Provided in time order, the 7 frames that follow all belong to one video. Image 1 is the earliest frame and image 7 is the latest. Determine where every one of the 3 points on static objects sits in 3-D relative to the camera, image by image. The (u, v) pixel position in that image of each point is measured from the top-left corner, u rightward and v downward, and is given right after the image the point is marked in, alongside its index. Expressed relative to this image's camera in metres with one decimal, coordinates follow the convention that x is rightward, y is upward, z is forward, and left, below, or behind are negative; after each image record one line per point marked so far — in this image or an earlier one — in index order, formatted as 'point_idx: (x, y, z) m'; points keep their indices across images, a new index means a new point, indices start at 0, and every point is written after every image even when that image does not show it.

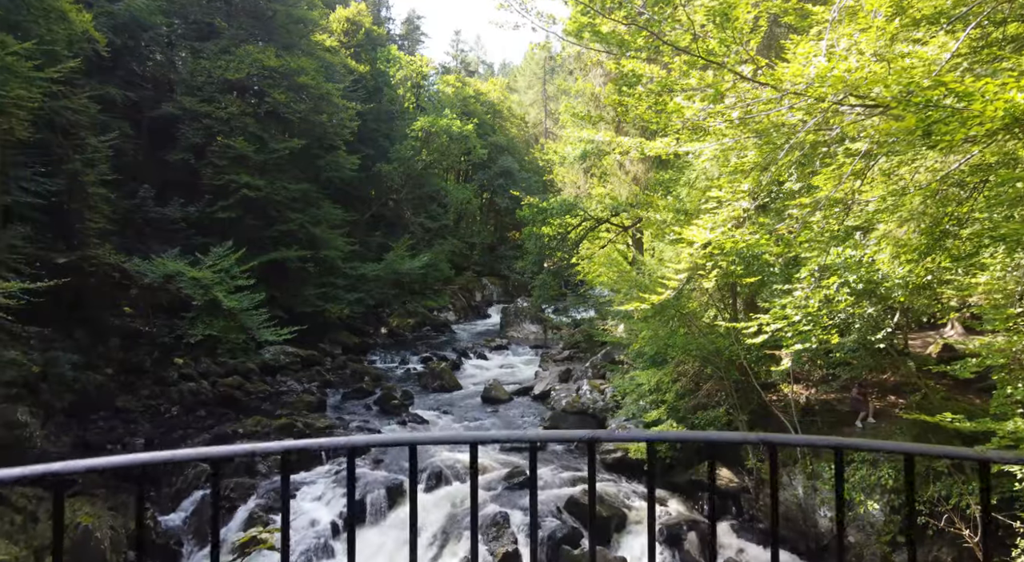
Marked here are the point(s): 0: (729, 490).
0: (+3.4, -3.3, +10.4) m
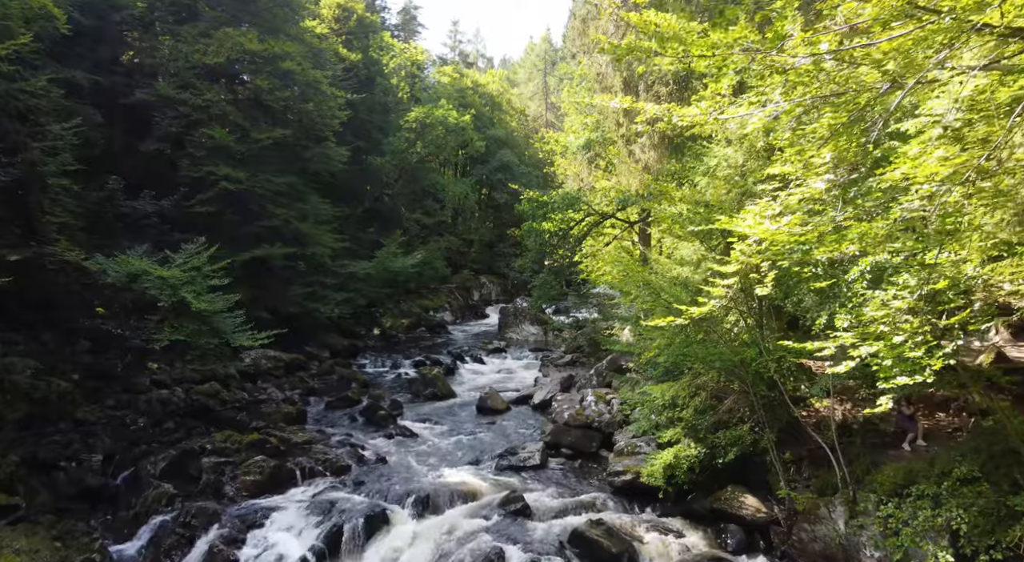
0: (+3.3, -3.3, +9.1) m
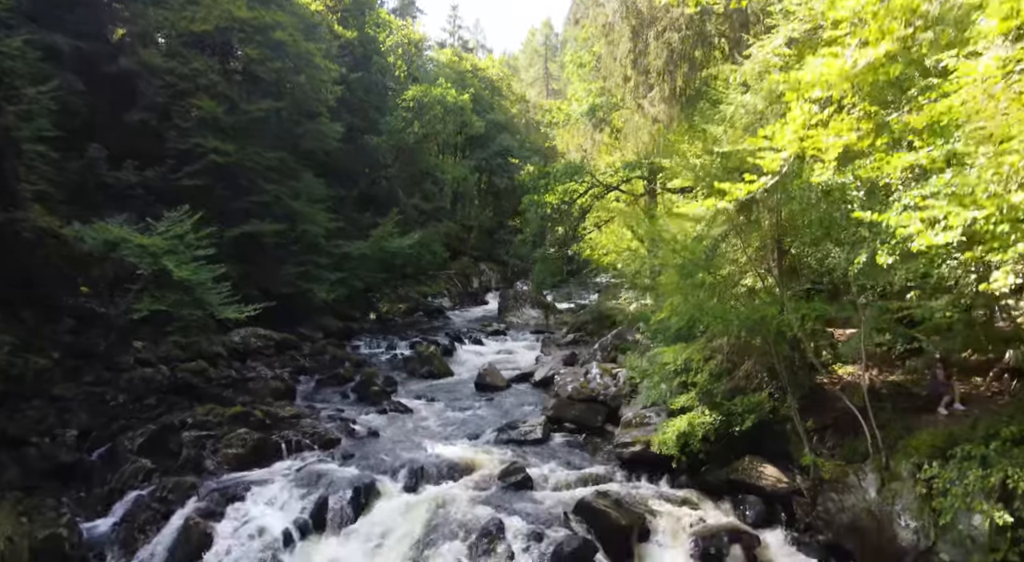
0: (+3.3, -2.7, +8.4) m
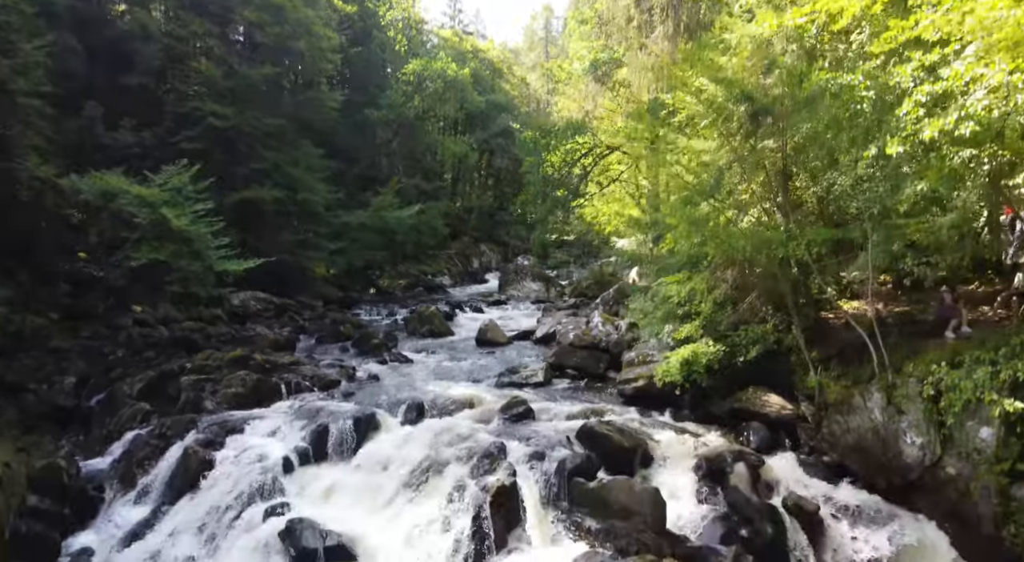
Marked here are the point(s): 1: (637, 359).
0: (+3.4, -1.7, +8.3) m
1: (+2.0, -1.2, +10.5) m
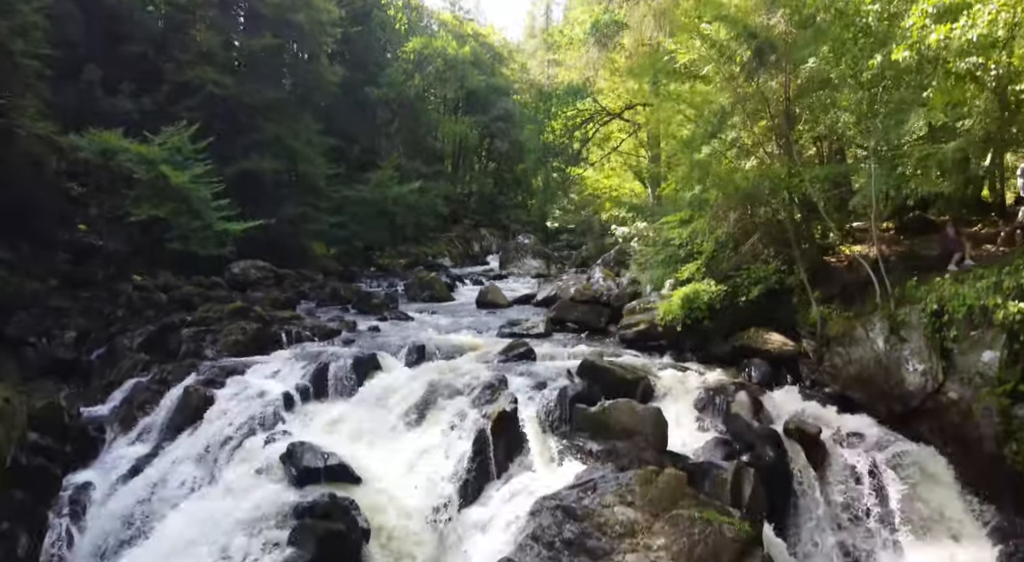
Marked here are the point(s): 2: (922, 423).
0: (+3.4, -0.9, +8.3) m
1: (+2.0, -0.4, +10.4) m
2: (+4.4, -1.5, +7.1) m
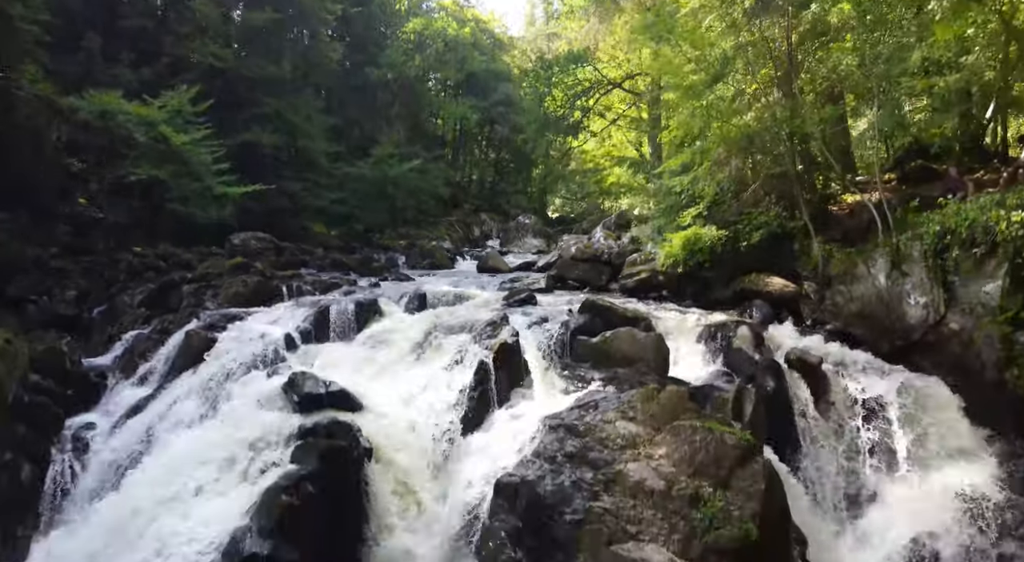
0: (+3.4, -0.2, +8.3) m
1: (+2.0, +0.3, +10.4) m
2: (+4.4, -0.8, +7.1) m
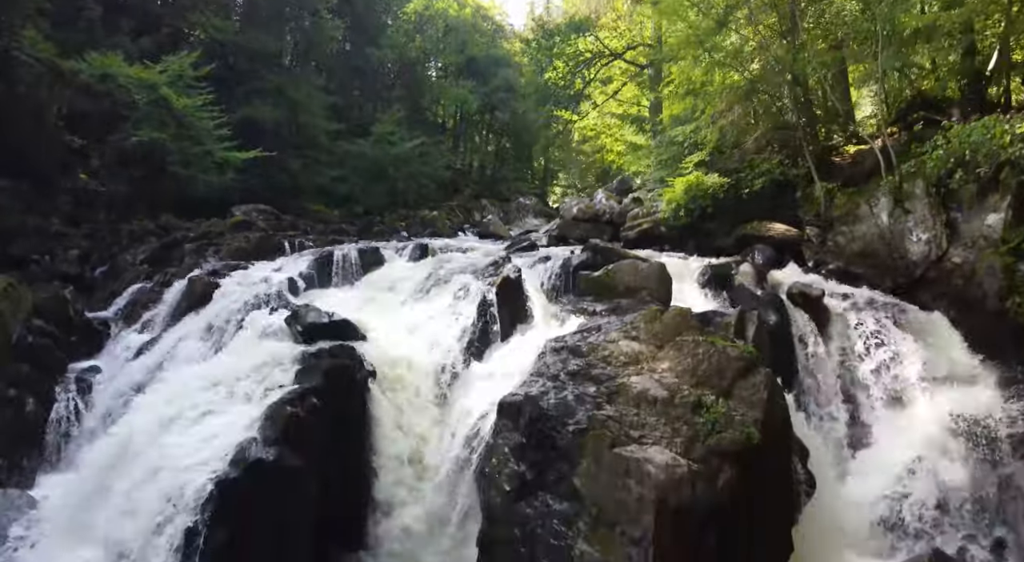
0: (+3.4, +0.5, +8.3) m
1: (+2.0, +1.0, +10.5) m
2: (+4.4, -0.1, +7.1) m
